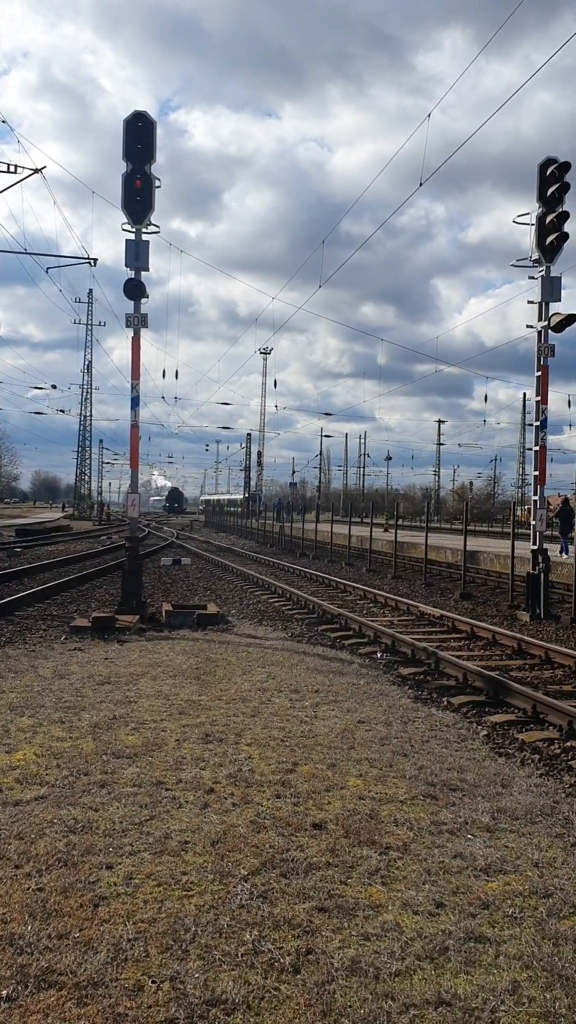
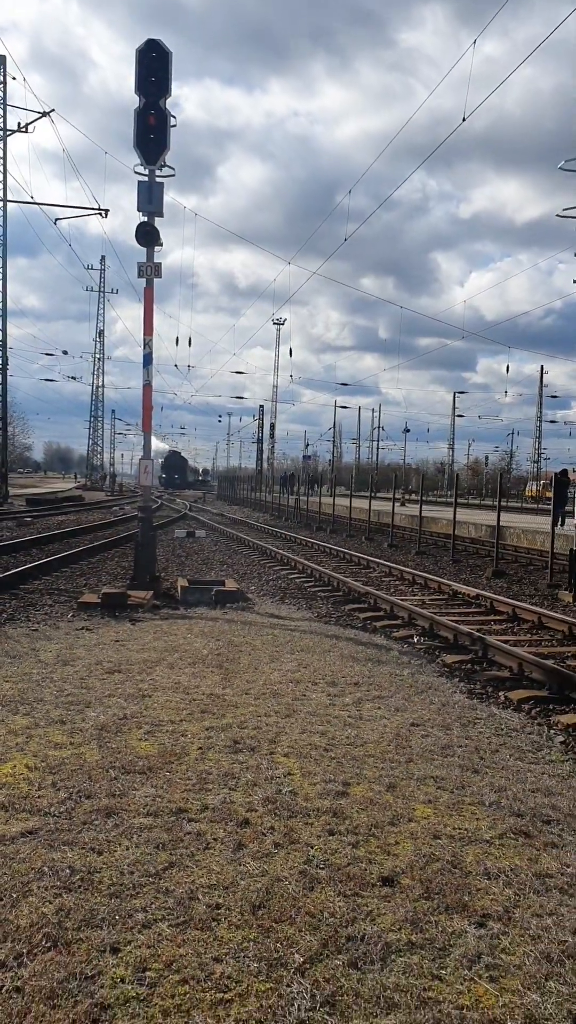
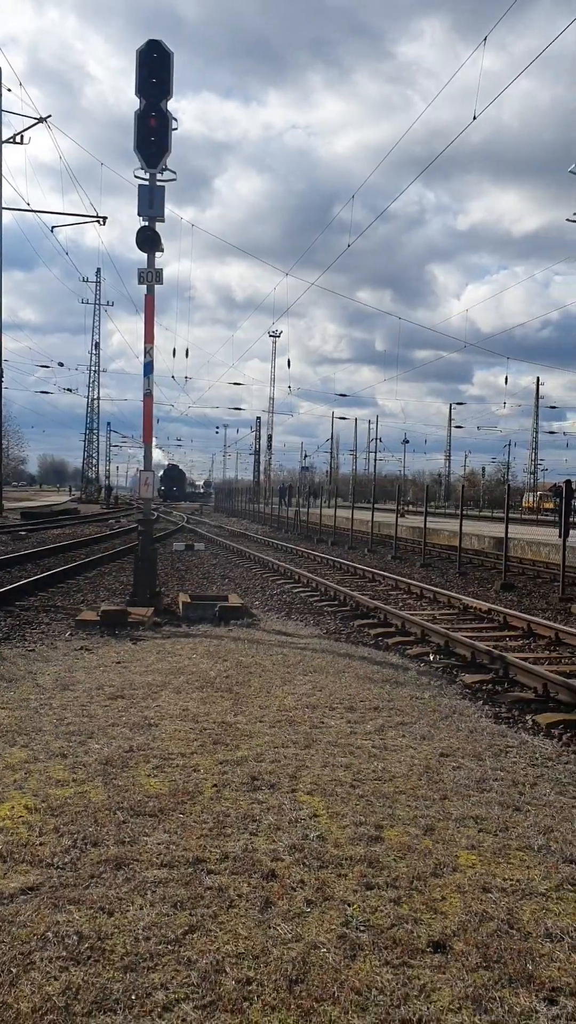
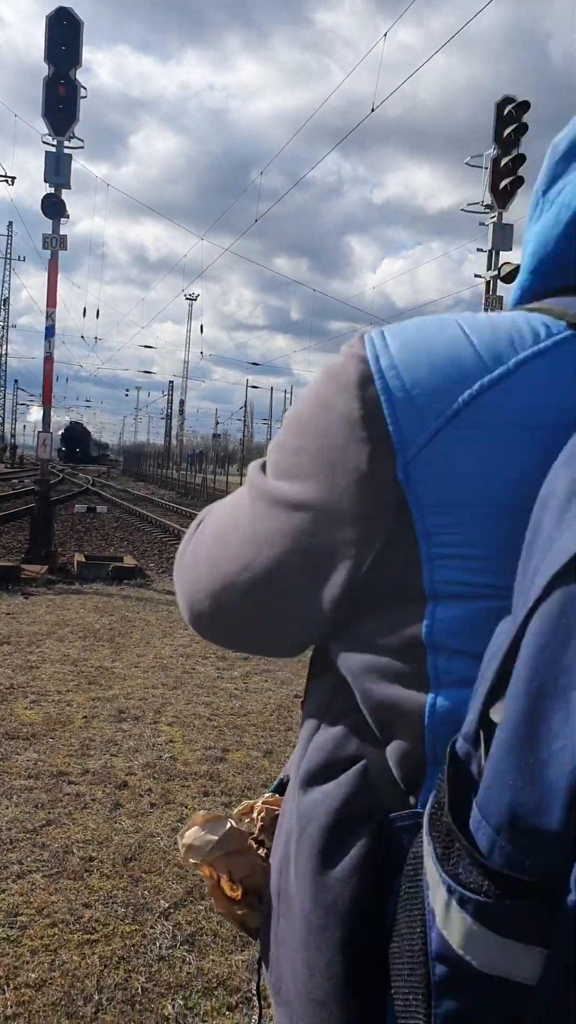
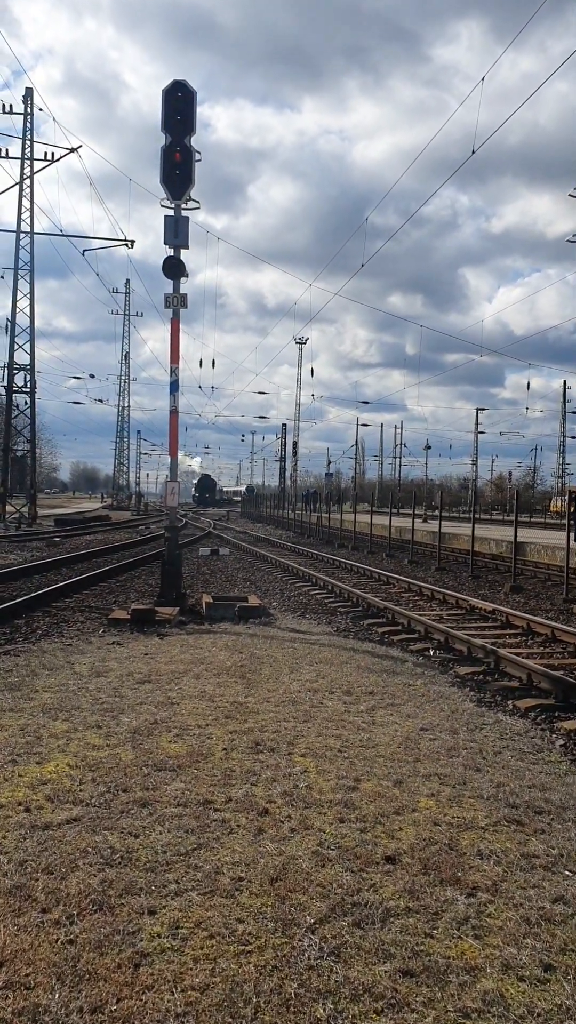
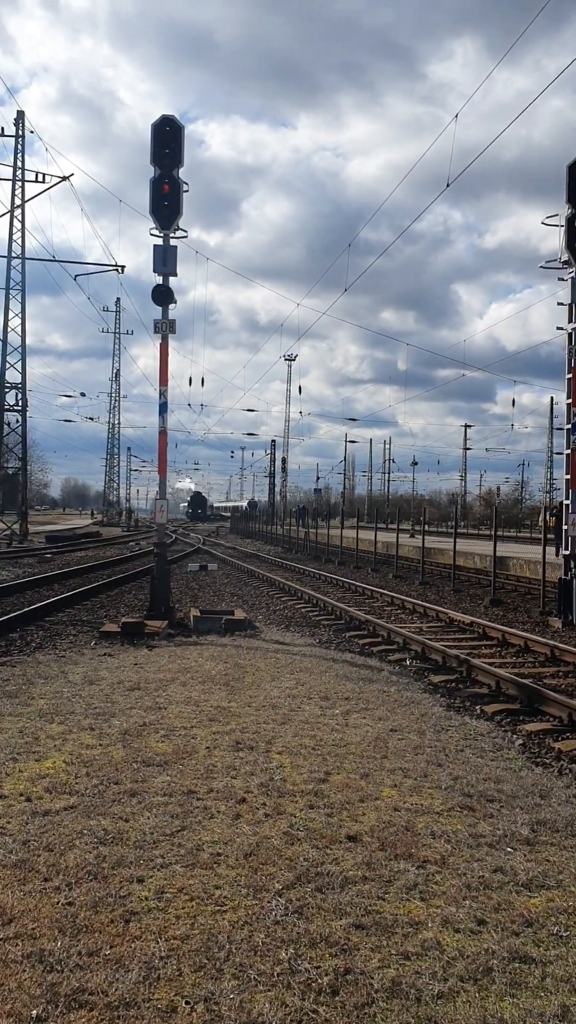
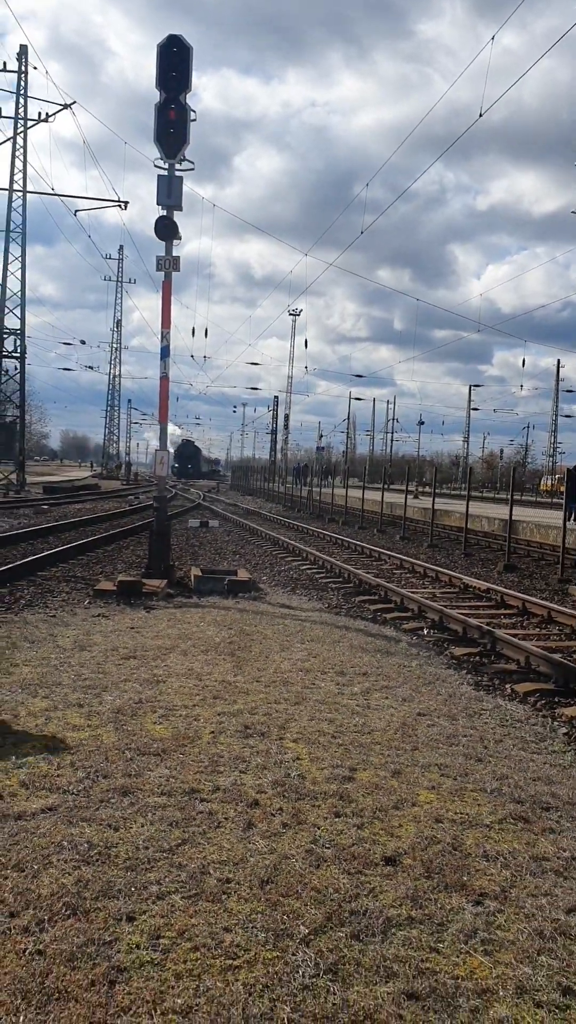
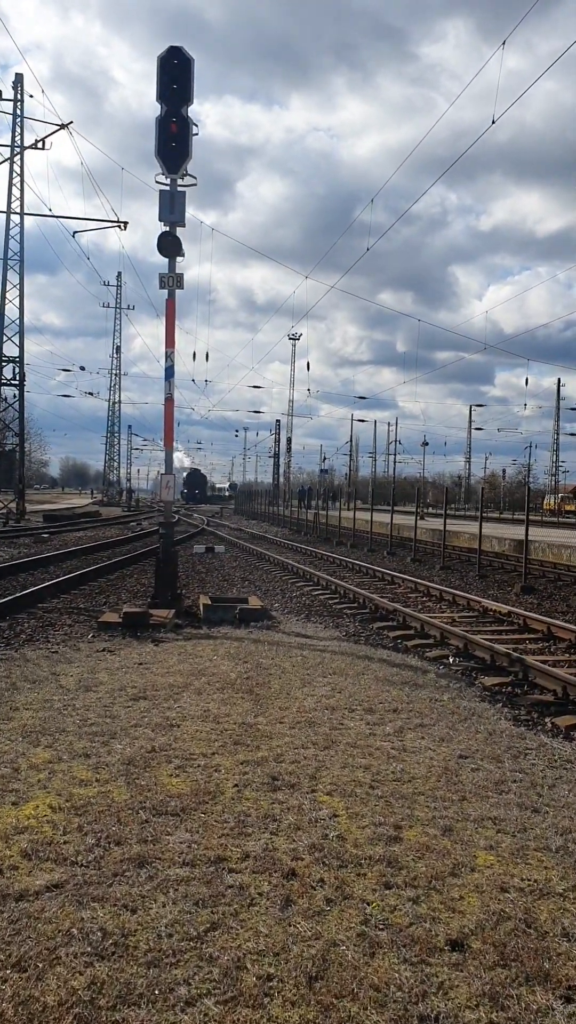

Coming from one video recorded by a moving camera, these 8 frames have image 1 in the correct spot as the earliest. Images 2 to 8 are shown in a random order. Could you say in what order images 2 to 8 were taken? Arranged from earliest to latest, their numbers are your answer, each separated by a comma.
6, 5, 8, 3, 2, 7, 4
